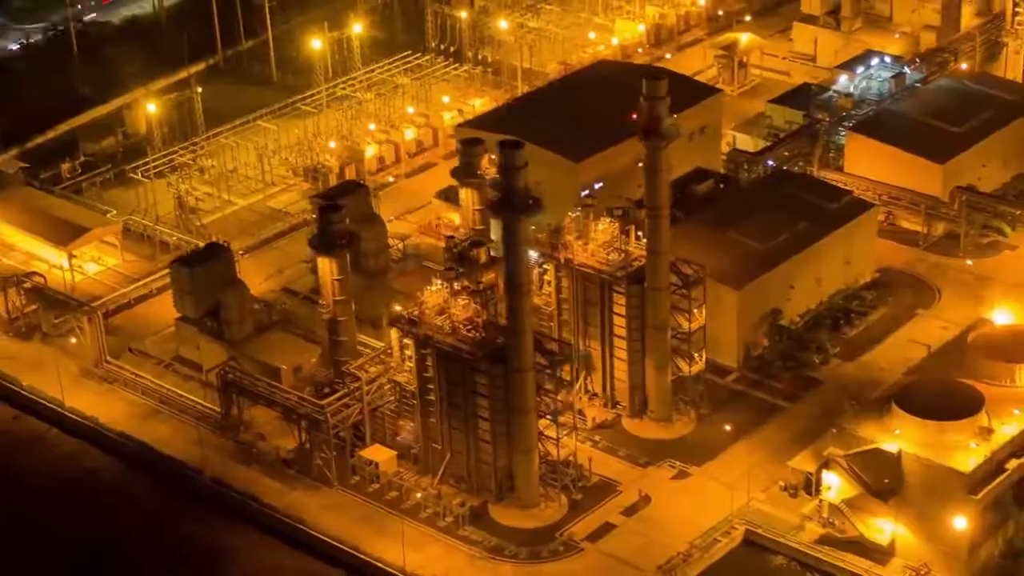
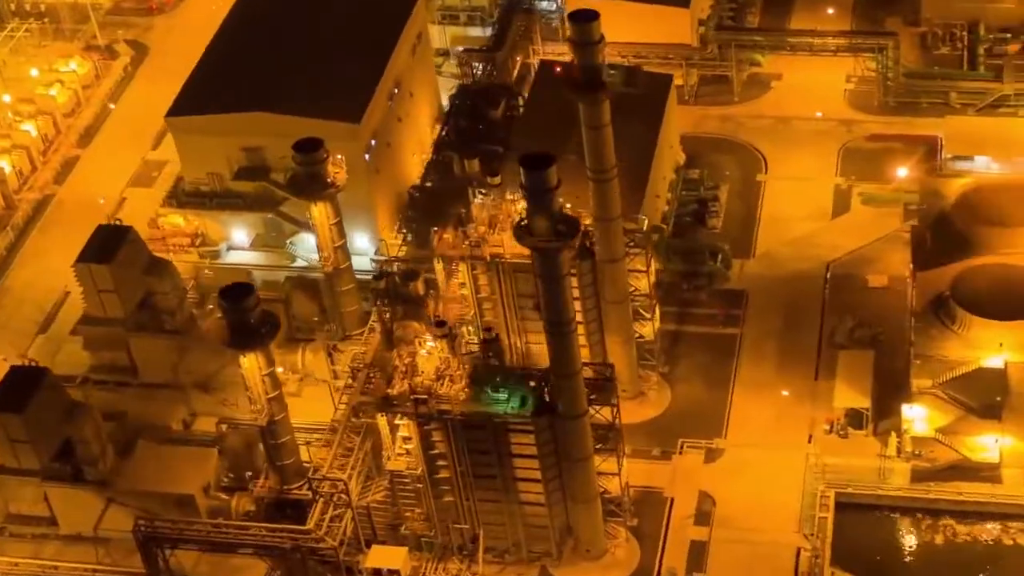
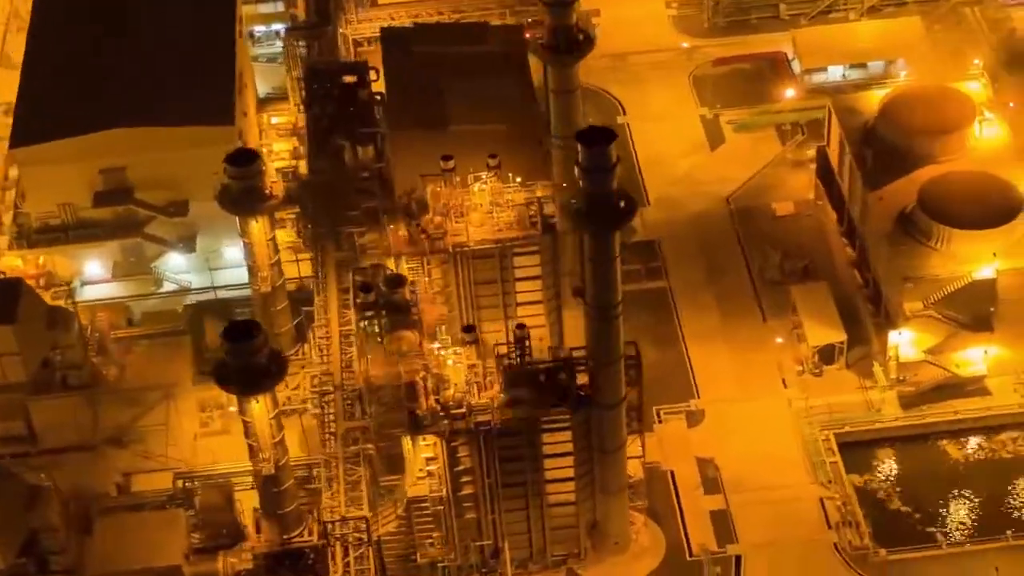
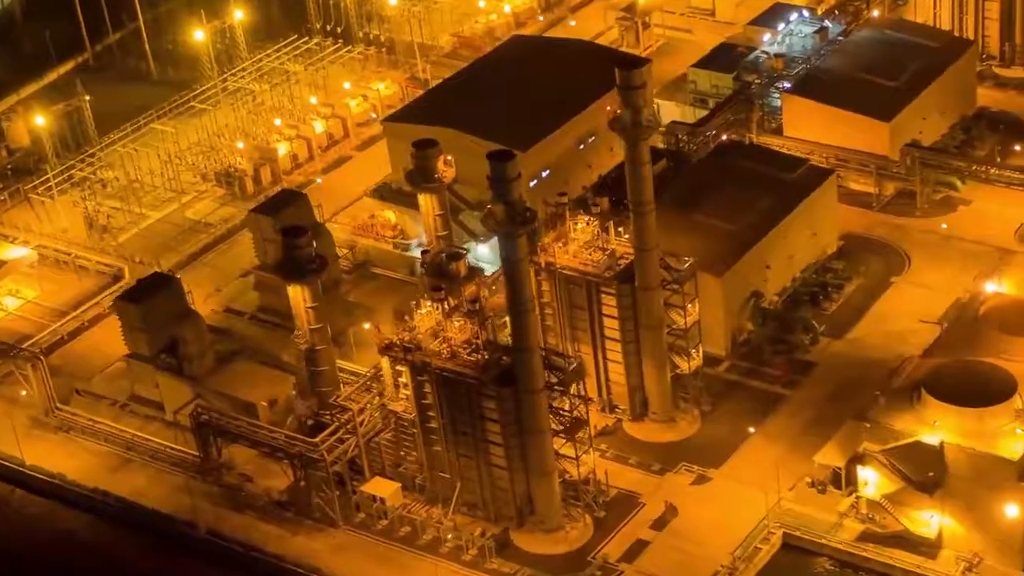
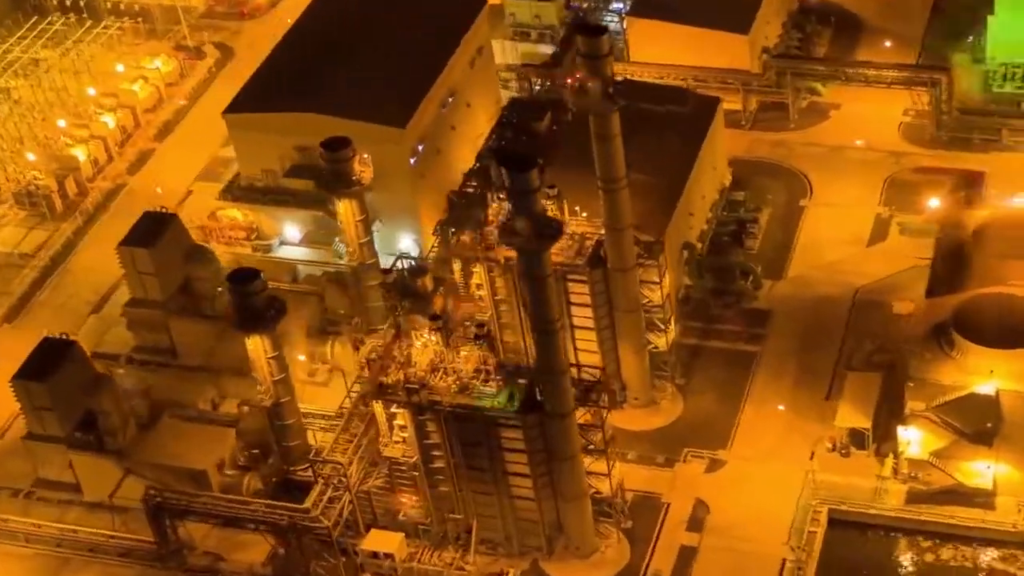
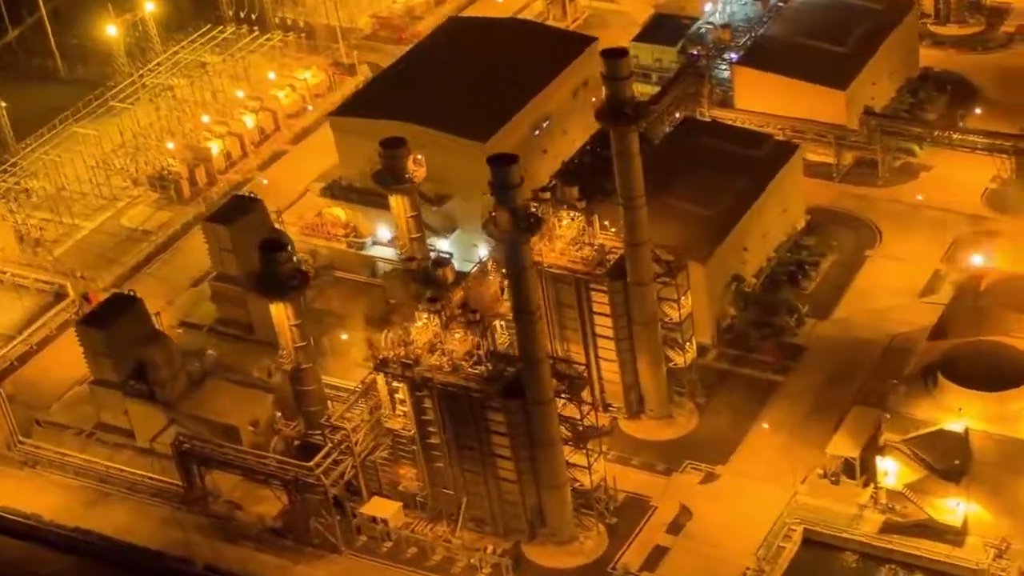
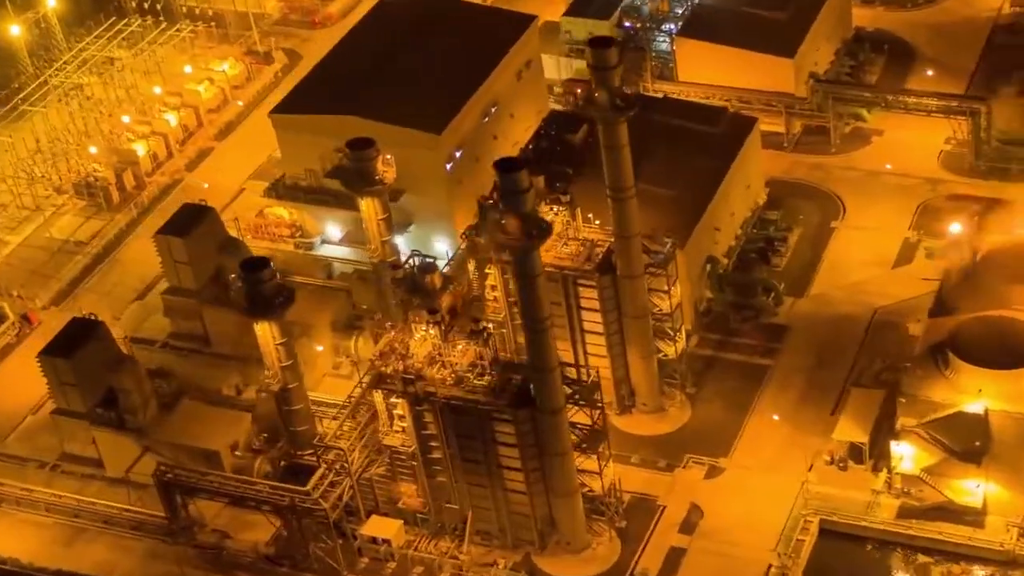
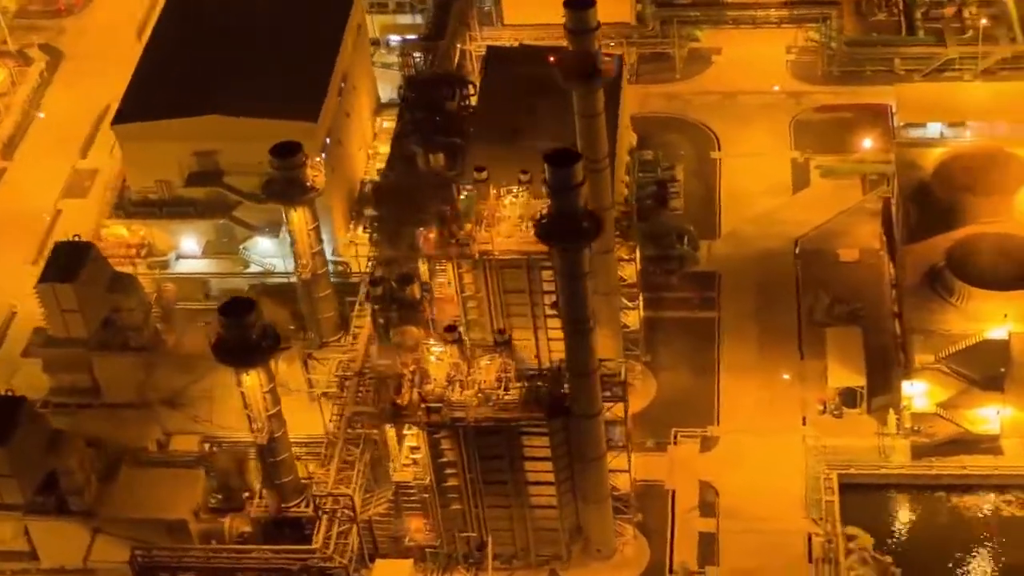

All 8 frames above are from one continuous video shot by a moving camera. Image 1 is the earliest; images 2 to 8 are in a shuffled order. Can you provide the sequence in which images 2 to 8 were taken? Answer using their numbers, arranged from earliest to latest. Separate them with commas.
4, 6, 7, 5, 2, 8, 3
